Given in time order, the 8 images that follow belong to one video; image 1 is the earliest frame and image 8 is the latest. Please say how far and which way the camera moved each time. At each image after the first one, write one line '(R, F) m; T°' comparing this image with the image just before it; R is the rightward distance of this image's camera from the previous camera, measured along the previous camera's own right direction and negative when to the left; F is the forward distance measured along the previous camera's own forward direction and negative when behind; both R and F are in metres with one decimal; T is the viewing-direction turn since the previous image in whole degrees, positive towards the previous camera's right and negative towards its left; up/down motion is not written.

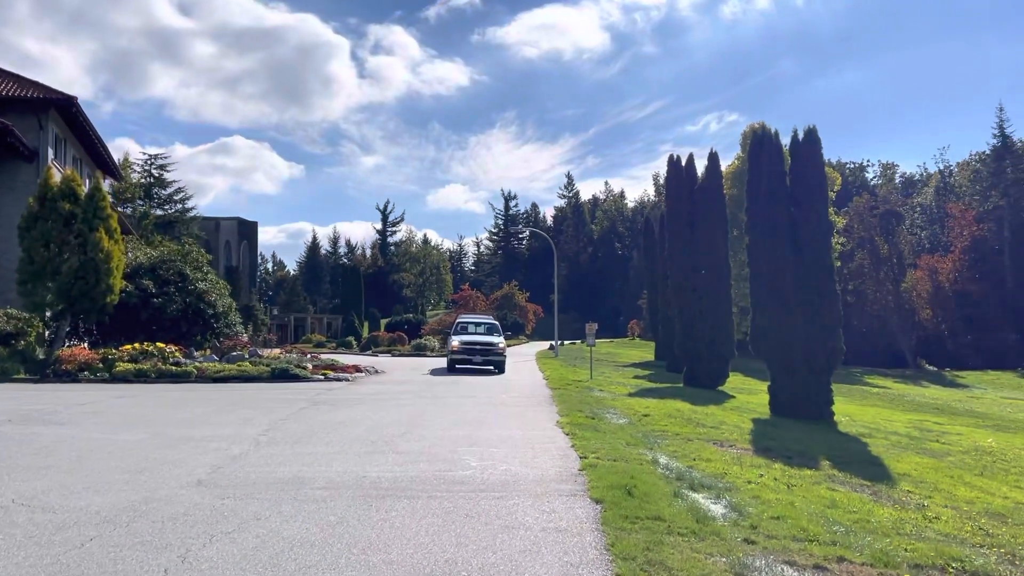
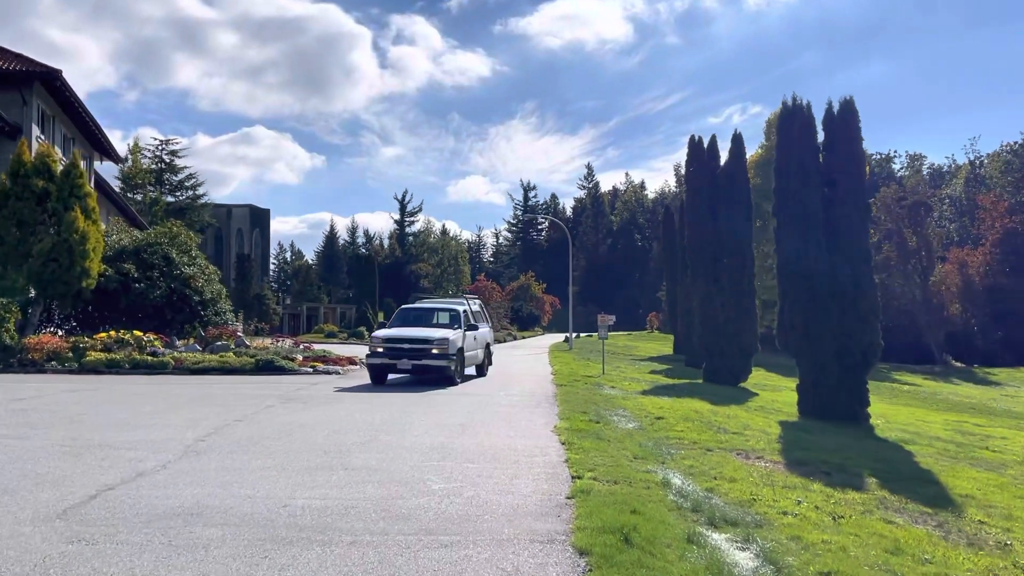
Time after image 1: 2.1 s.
(+0.4, +2.1) m; -1°
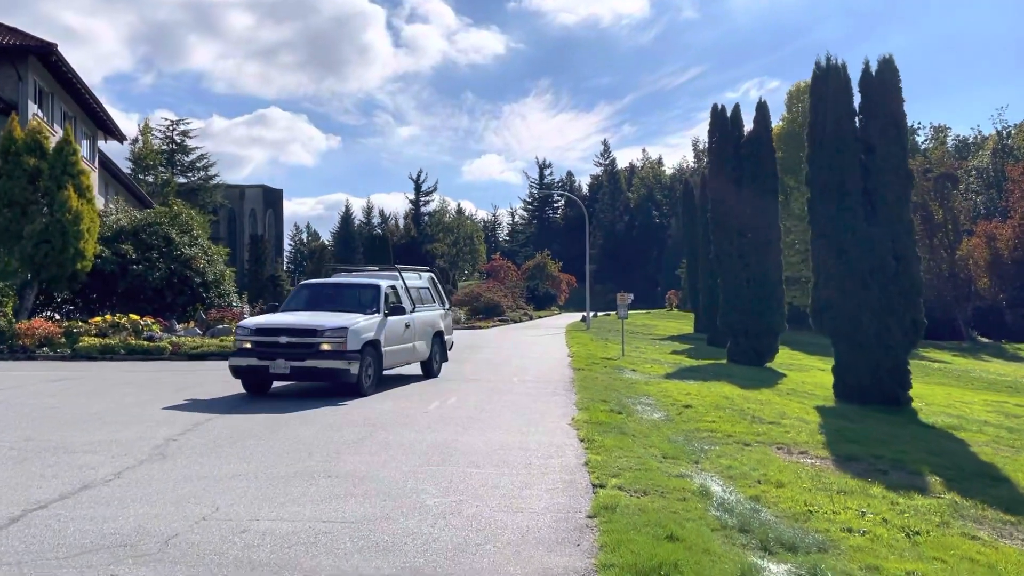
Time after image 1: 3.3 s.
(+0.1, +1.3) m; -1°
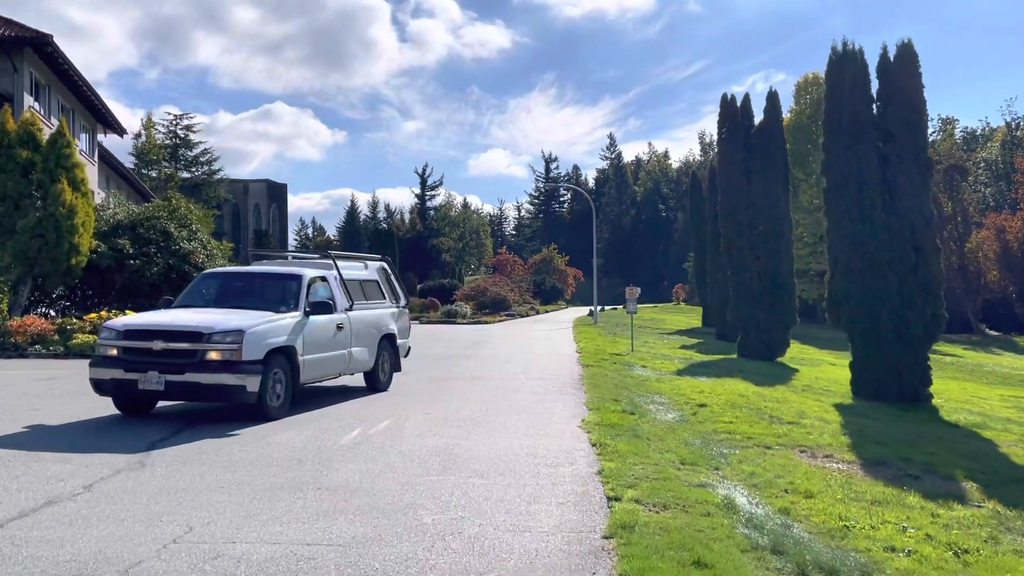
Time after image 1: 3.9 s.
(0.0, +0.6) m; 0°
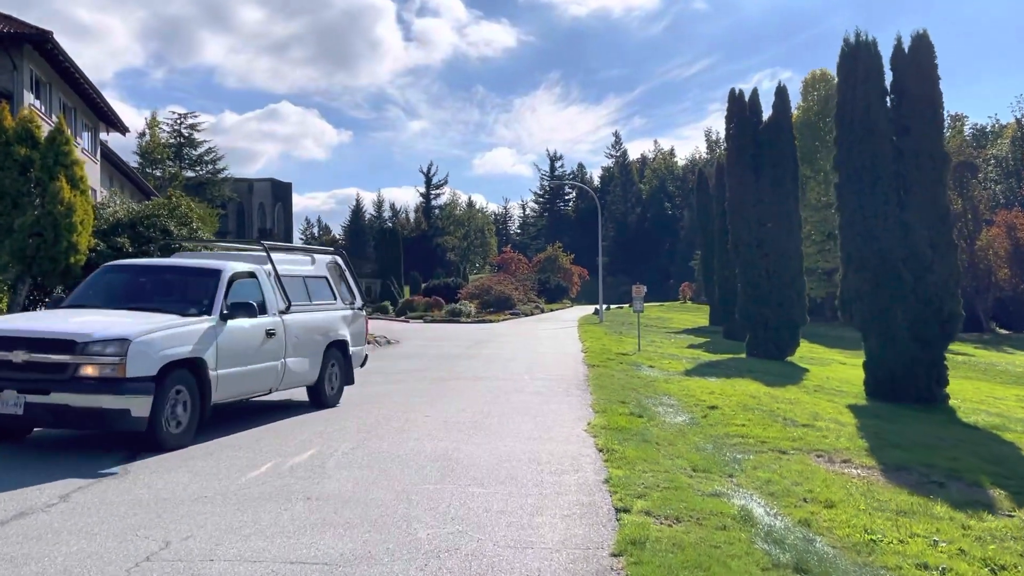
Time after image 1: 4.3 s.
(0.0, +0.4) m; 0°
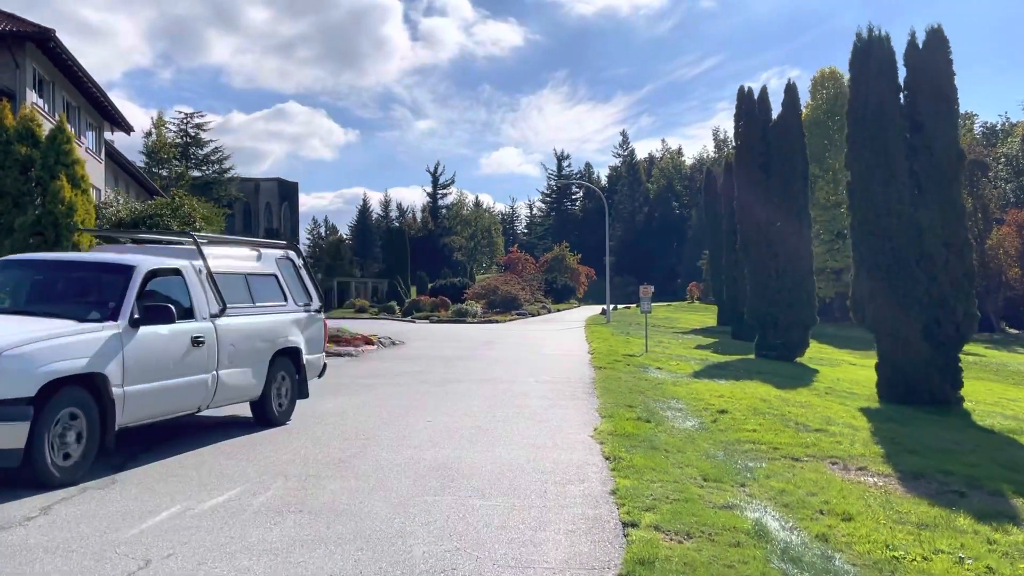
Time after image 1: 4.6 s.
(0.0, +0.3) m; 0°
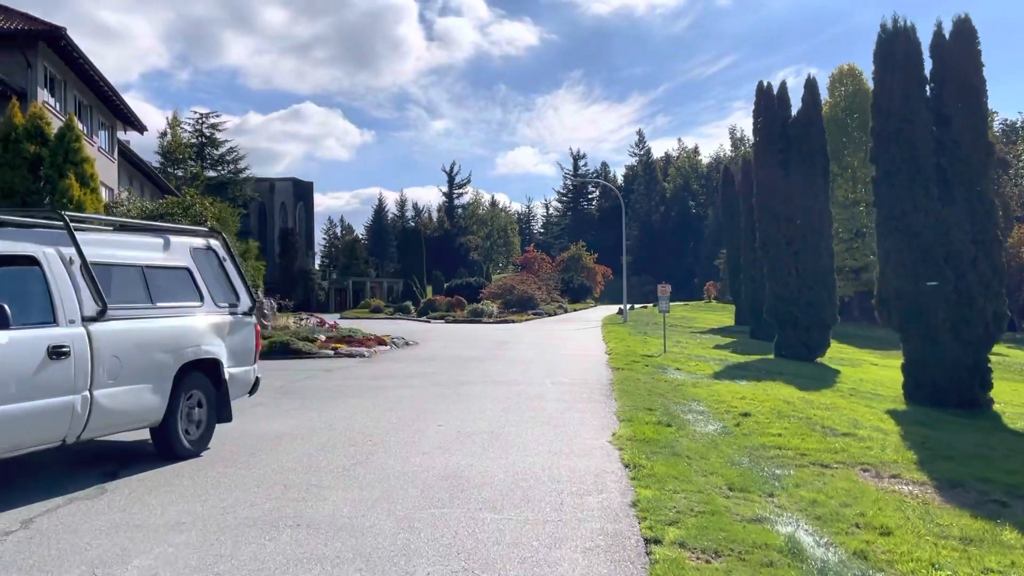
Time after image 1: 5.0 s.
(0.0, +0.4) m; -1°
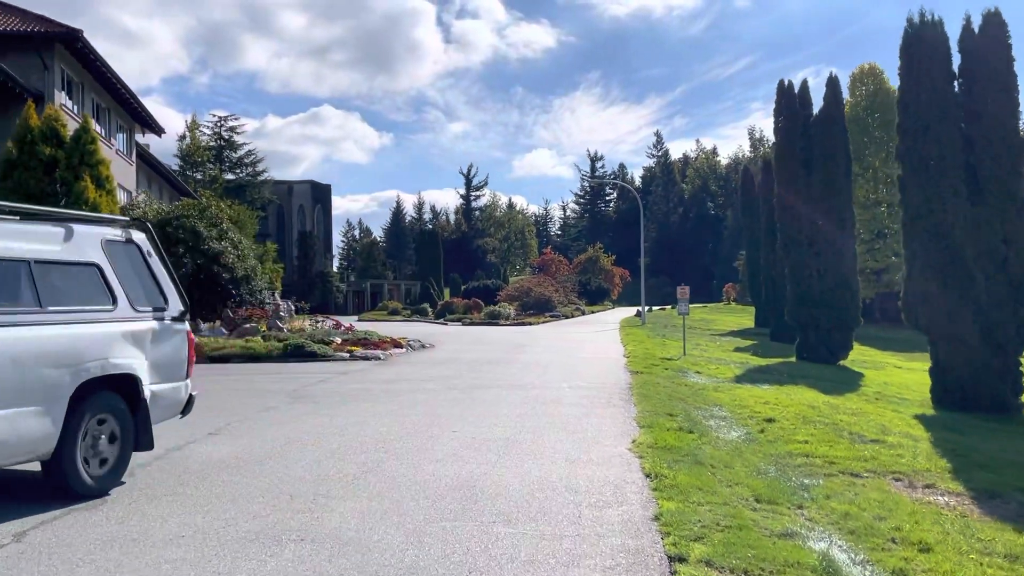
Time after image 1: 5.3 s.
(0.0, +0.3) m; -1°
